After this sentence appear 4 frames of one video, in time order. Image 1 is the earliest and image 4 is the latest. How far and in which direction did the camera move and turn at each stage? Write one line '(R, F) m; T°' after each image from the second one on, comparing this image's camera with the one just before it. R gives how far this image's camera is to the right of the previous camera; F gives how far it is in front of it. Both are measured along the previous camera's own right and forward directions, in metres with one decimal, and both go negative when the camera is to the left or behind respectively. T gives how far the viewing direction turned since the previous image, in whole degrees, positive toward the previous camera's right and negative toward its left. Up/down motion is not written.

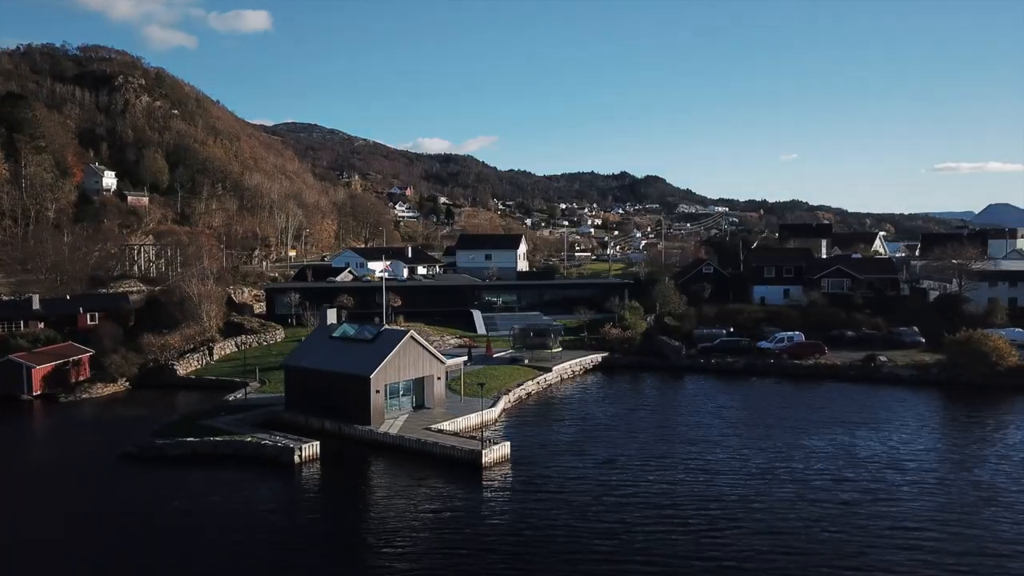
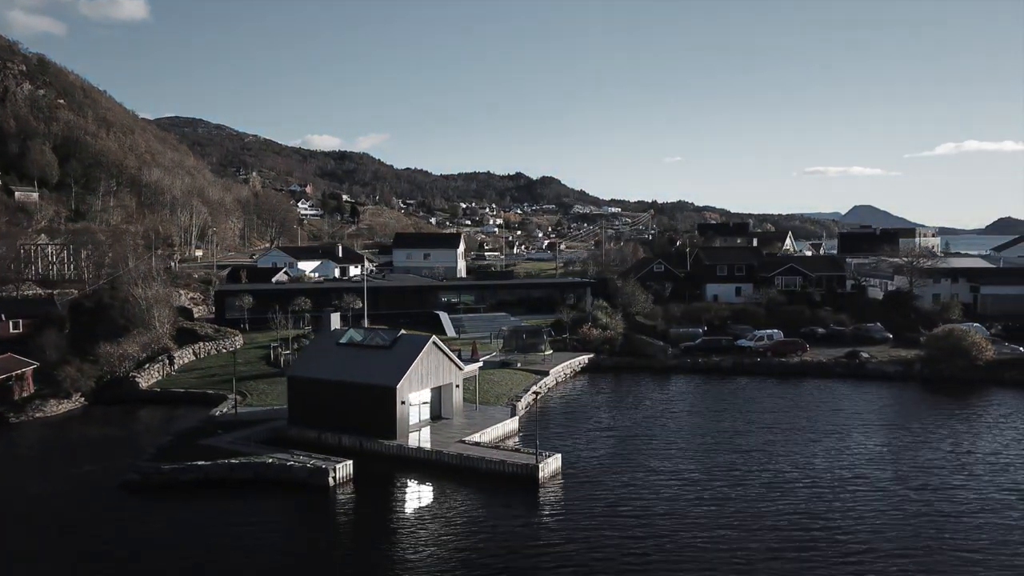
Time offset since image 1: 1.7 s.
(-3.9, +1.8) m; +7°
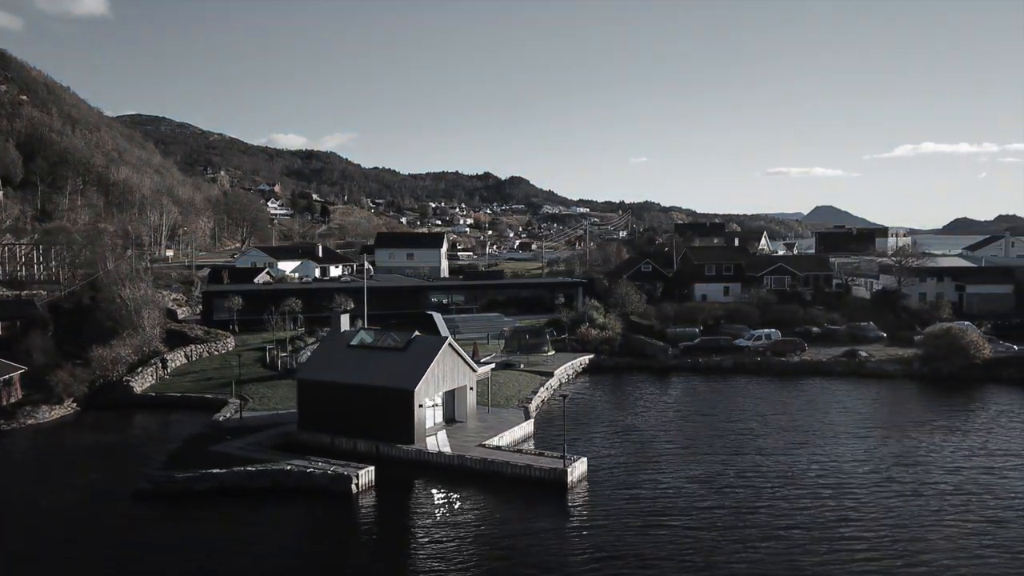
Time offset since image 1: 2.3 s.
(-1.4, +0.5) m; +2°
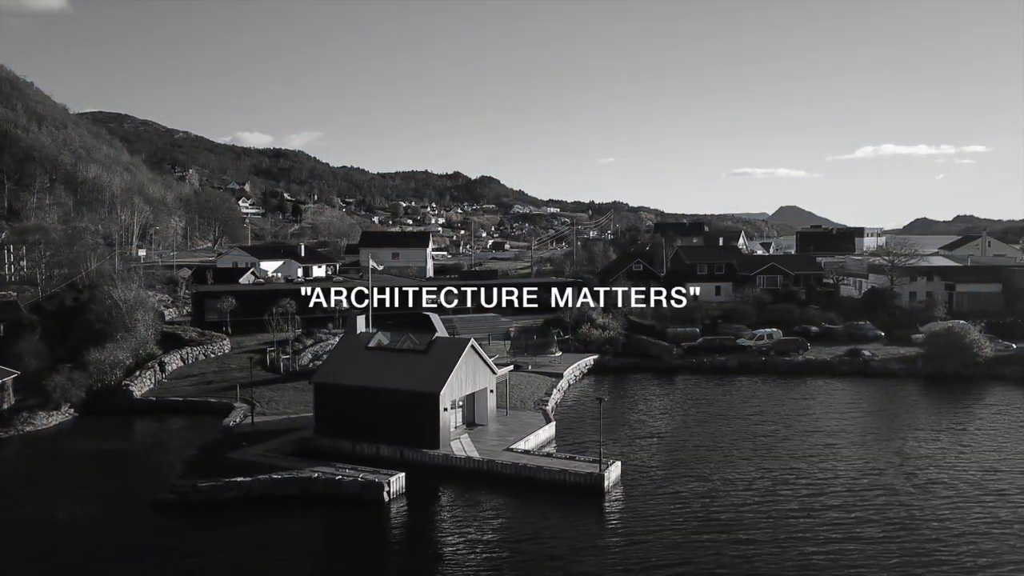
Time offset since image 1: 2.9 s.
(-1.5, +0.5) m; +2°
